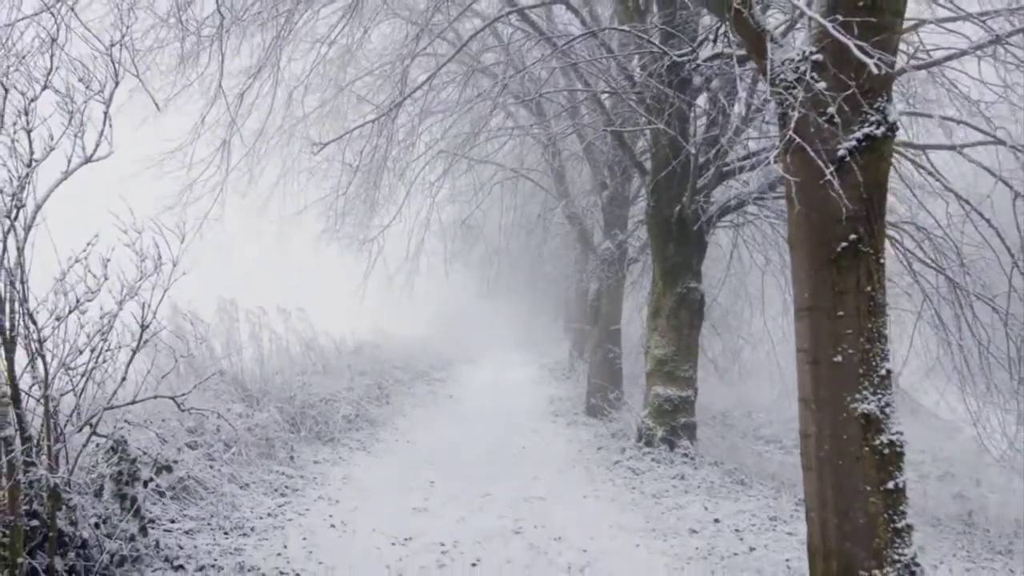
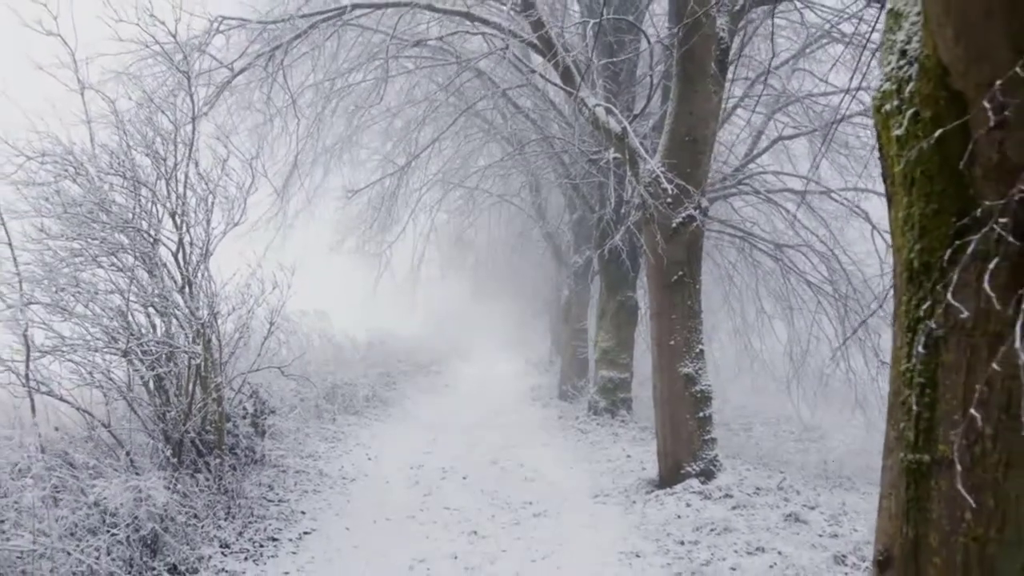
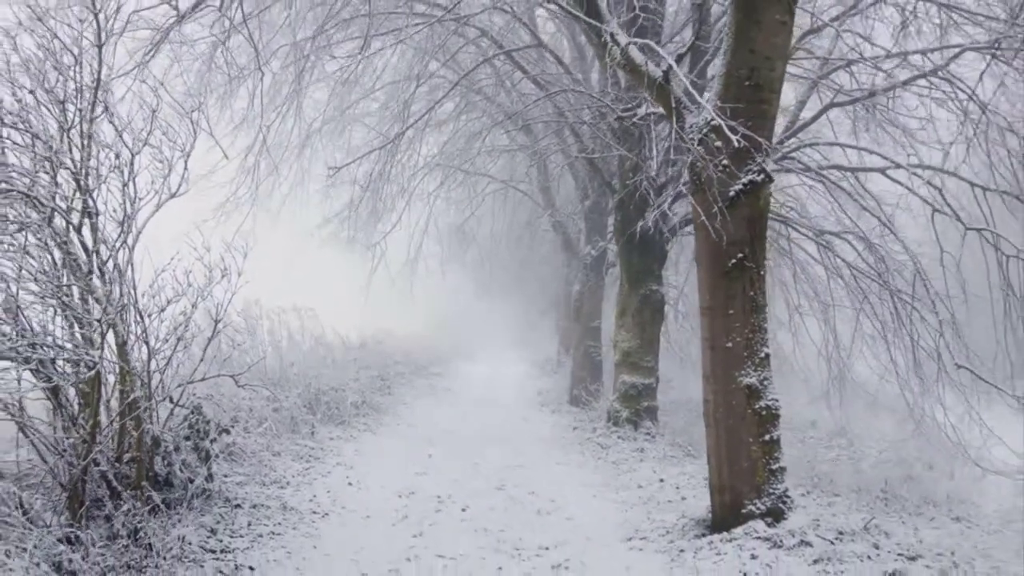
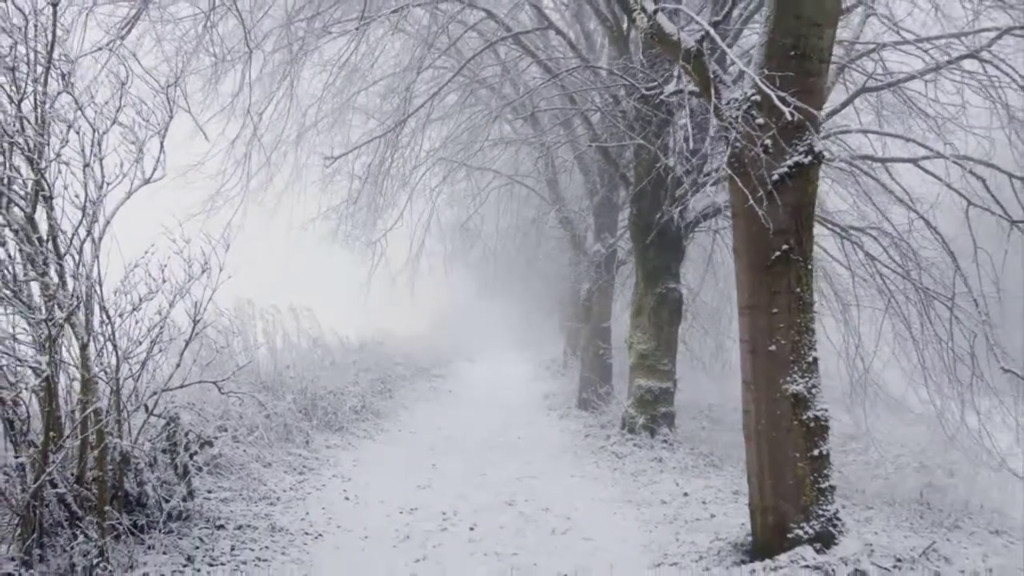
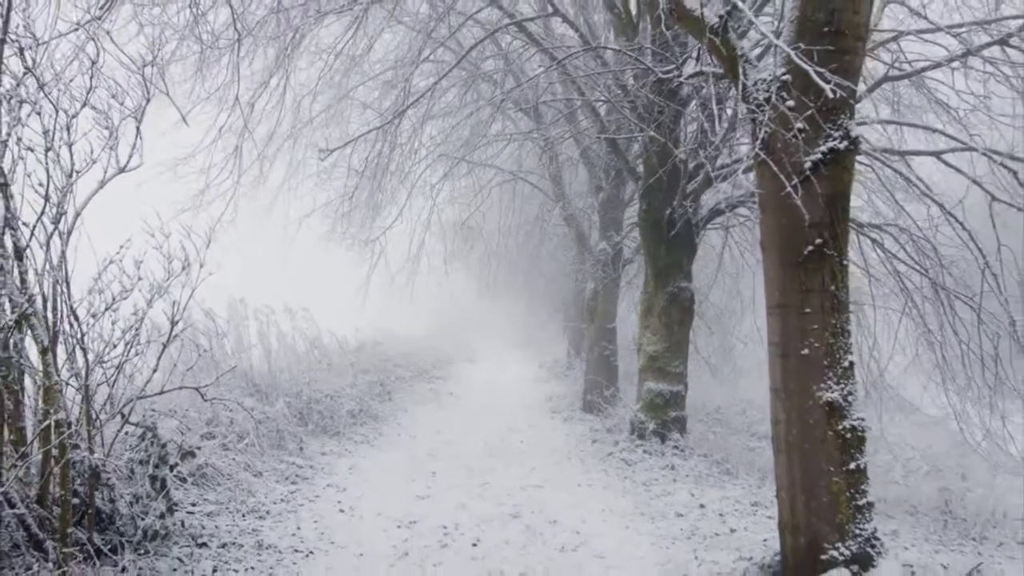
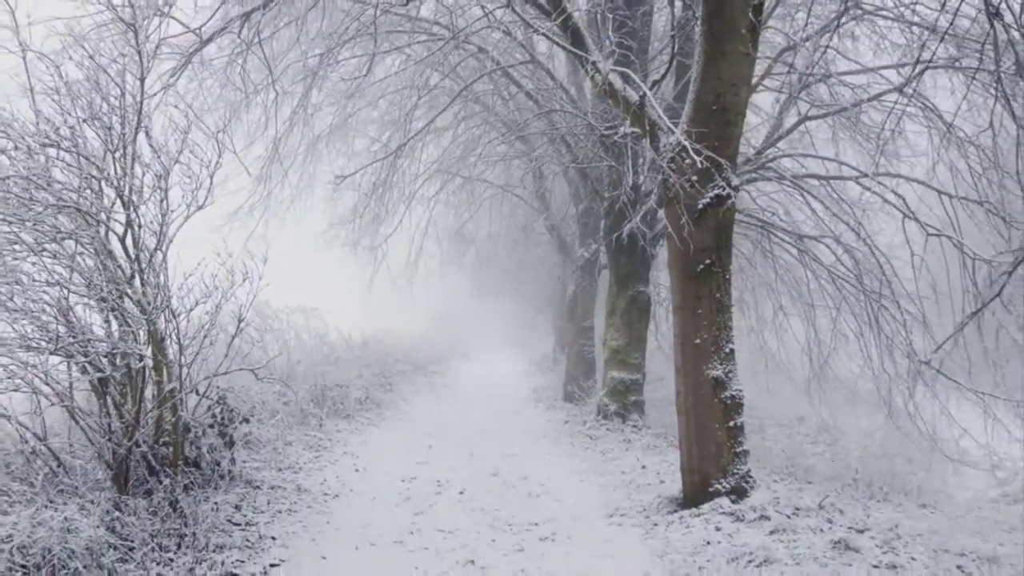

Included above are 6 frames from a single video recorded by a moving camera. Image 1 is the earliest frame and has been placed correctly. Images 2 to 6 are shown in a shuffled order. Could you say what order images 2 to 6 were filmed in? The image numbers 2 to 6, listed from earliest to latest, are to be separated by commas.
5, 4, 3, 6, 2
